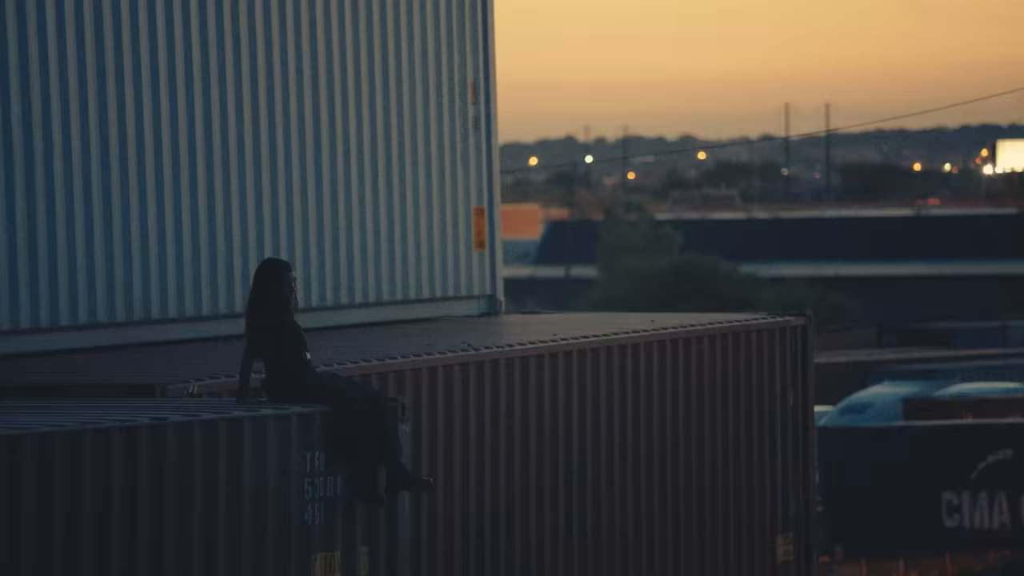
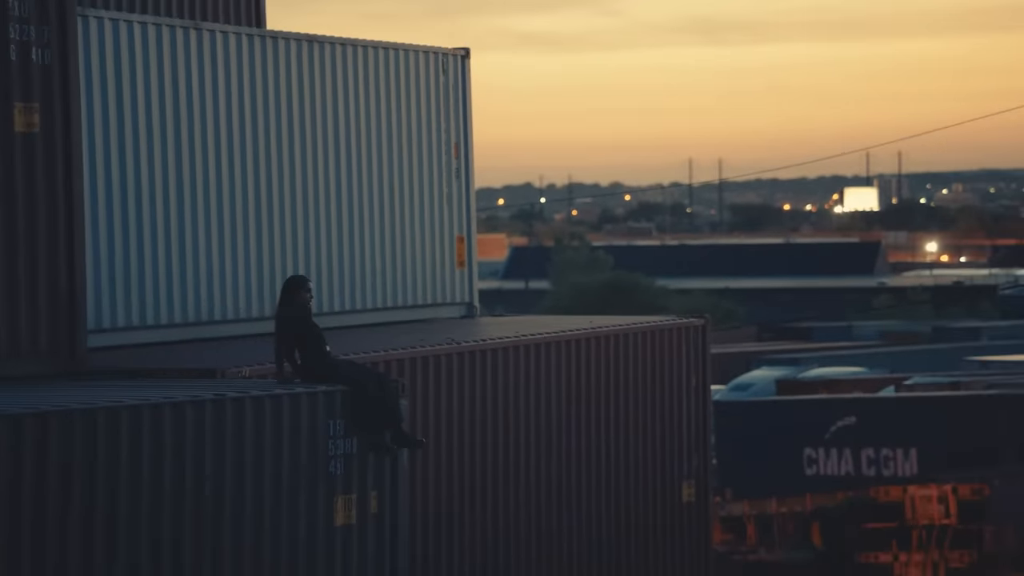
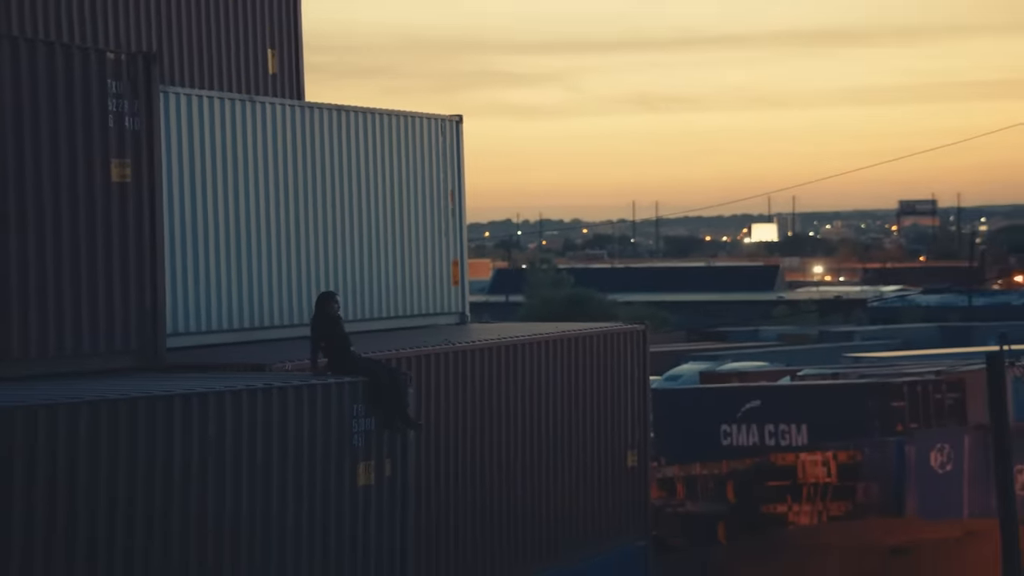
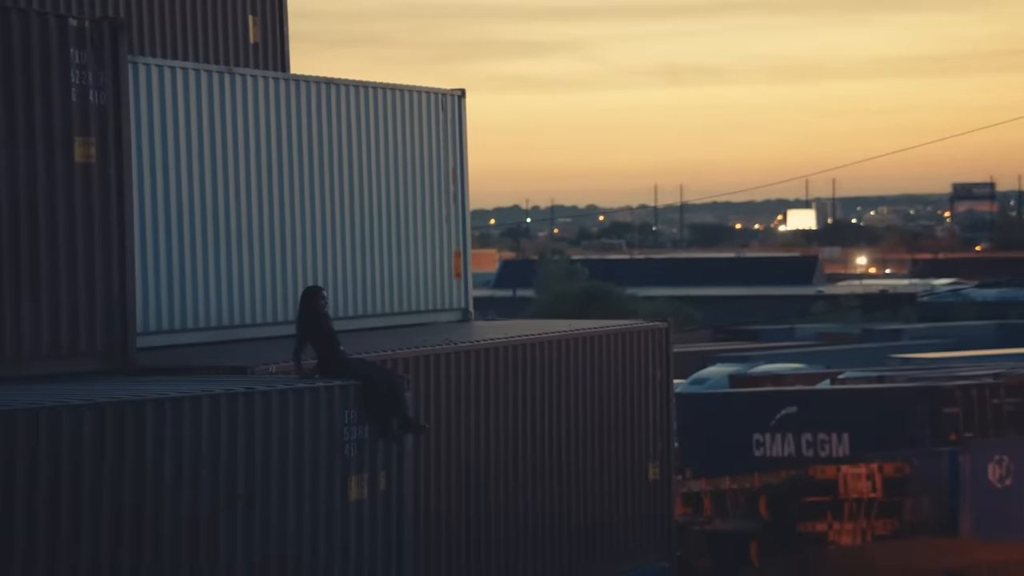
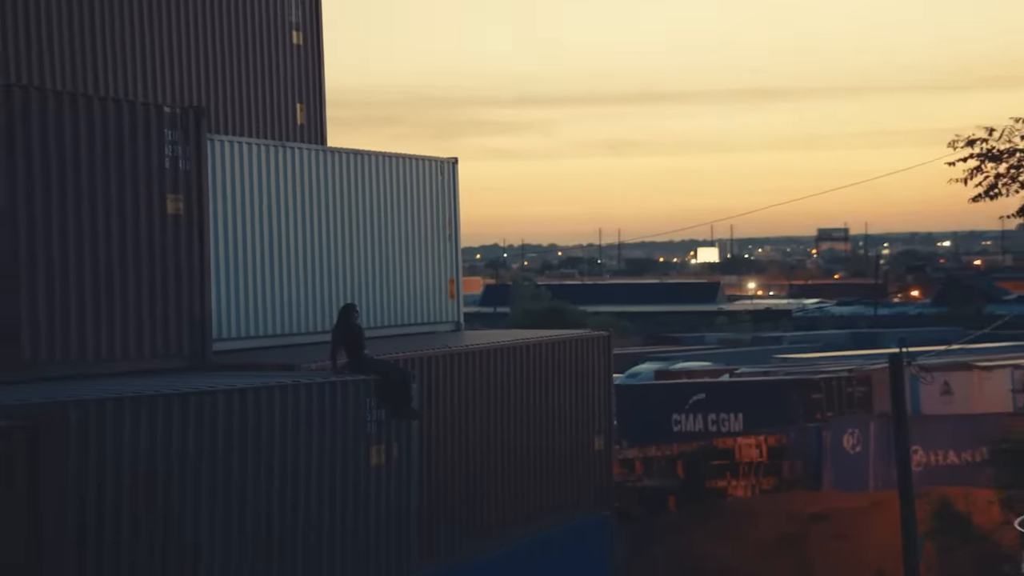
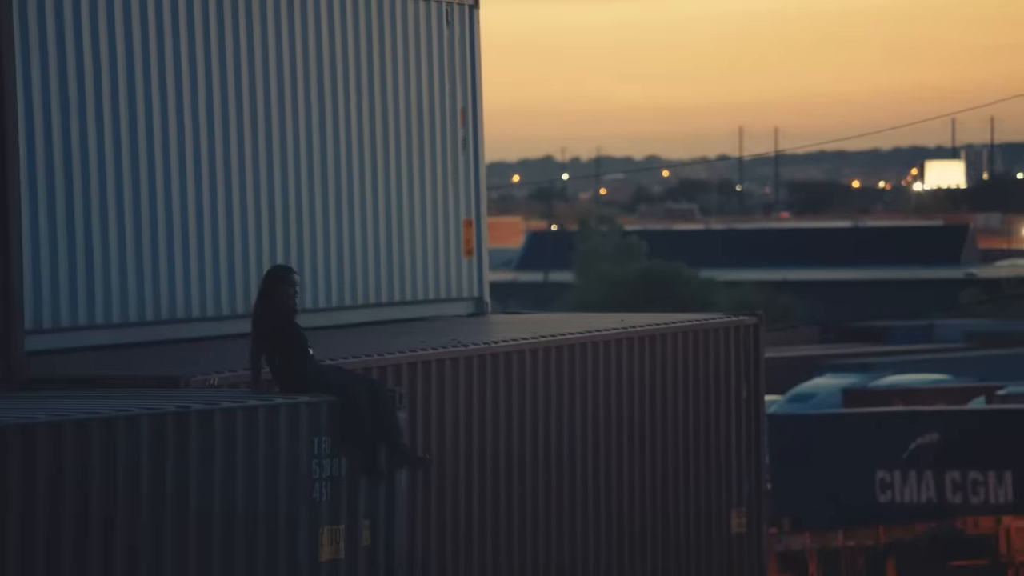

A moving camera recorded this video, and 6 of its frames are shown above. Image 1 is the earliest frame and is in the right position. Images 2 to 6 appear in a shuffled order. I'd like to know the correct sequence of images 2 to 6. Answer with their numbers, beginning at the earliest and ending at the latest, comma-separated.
6, 2, 4, 3, 5
